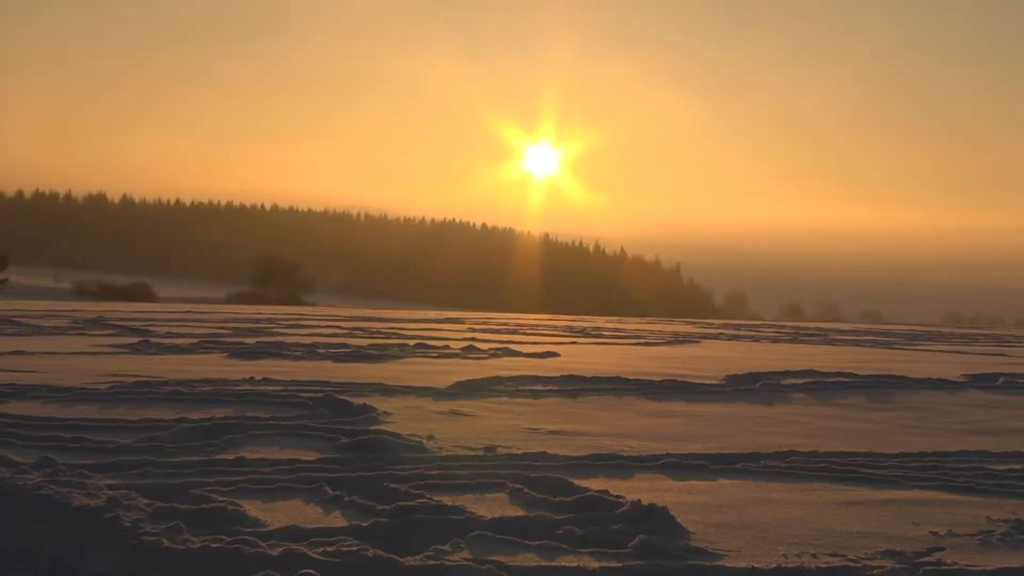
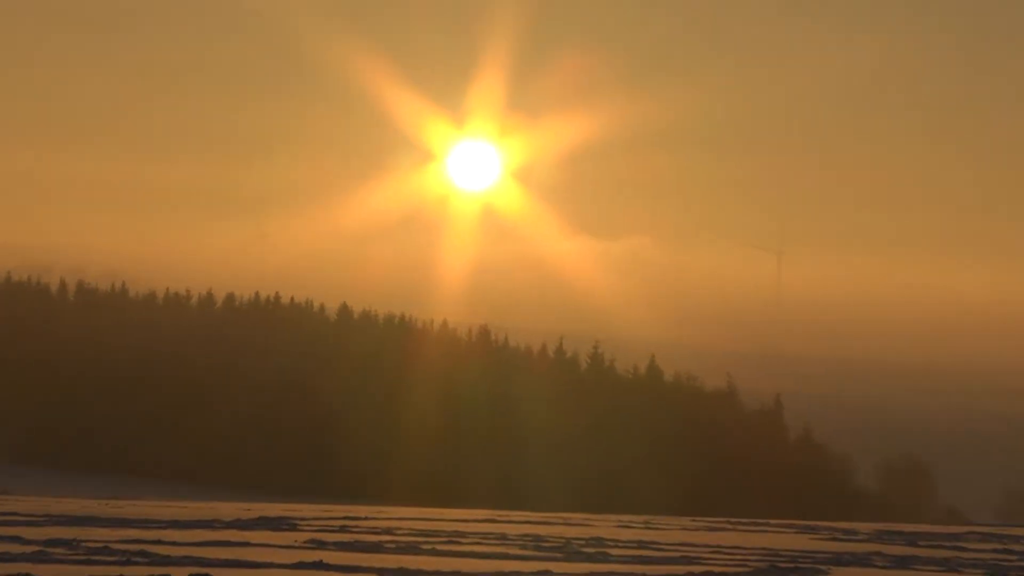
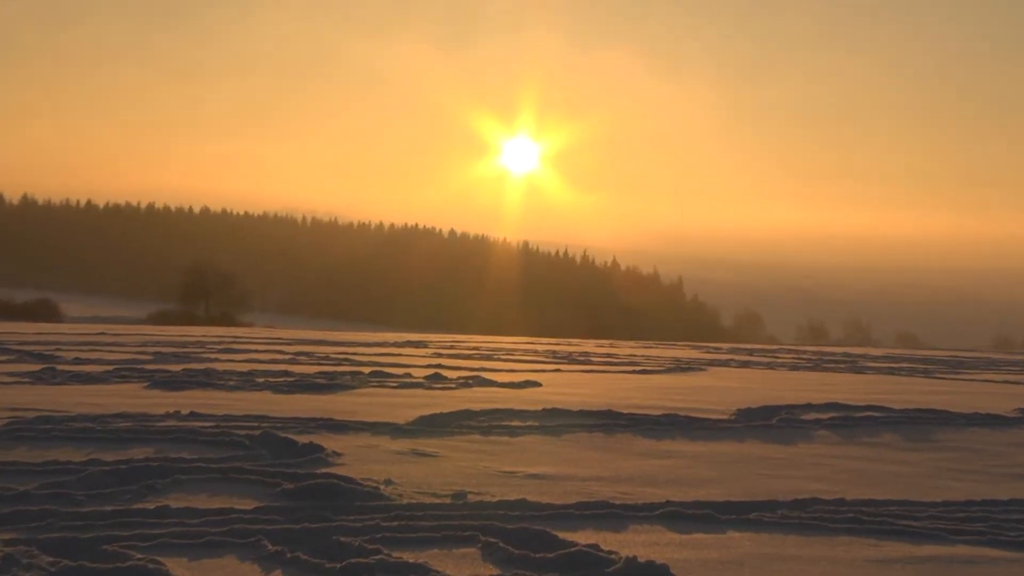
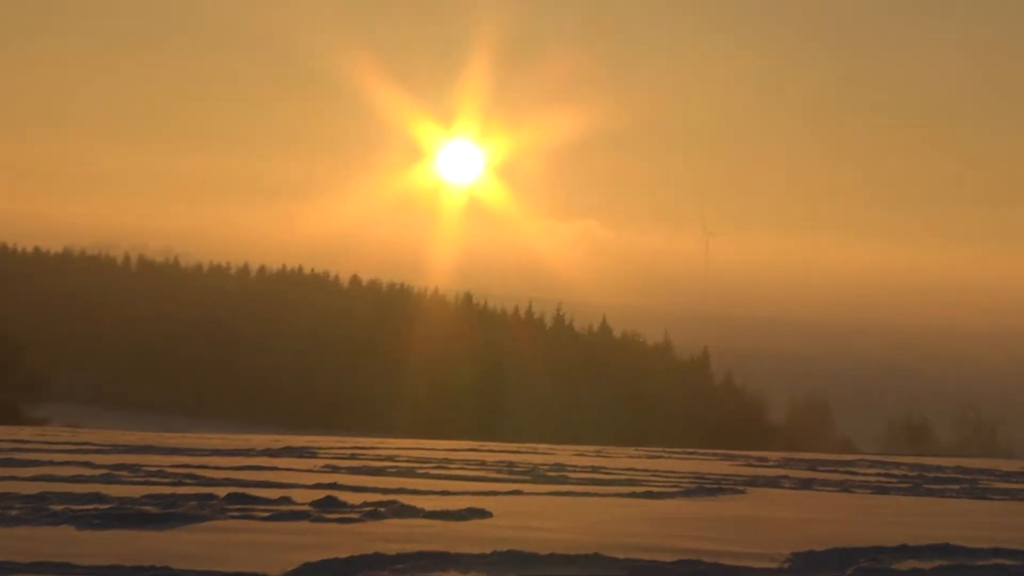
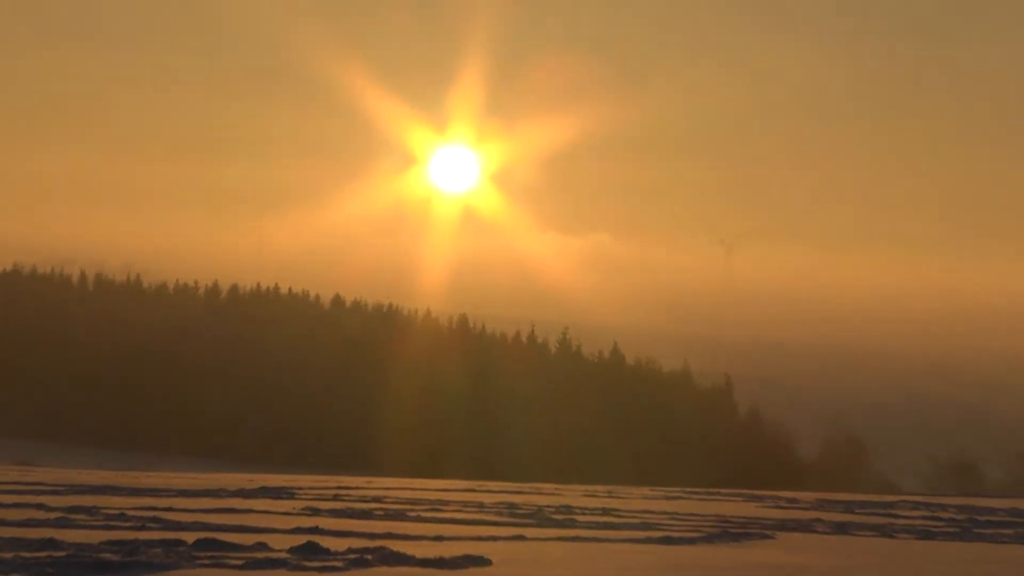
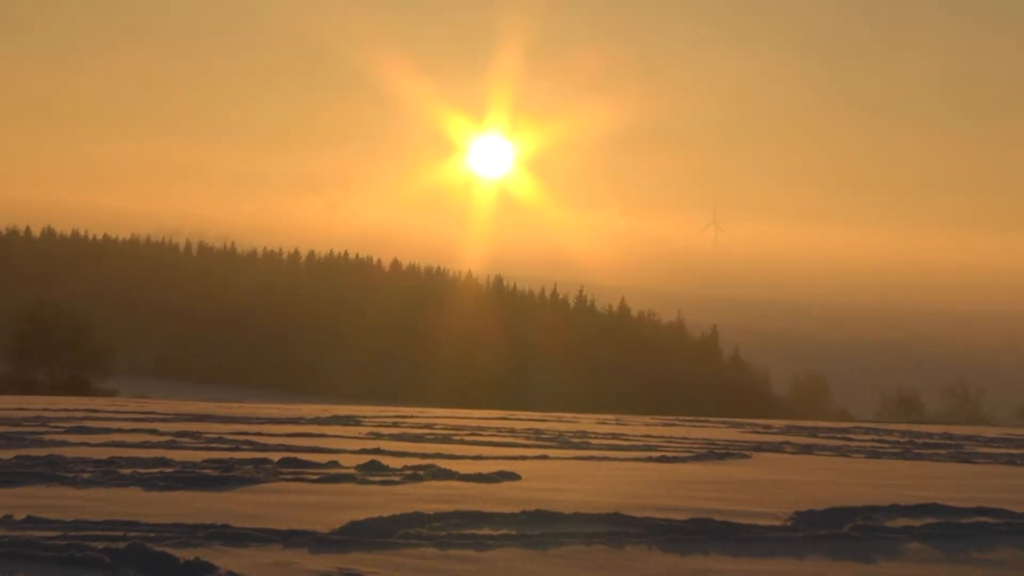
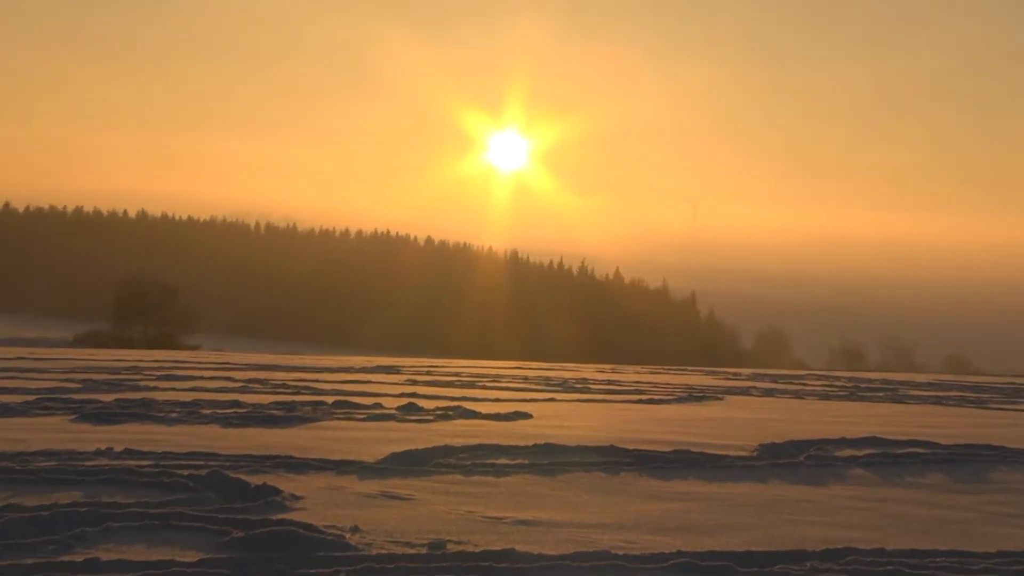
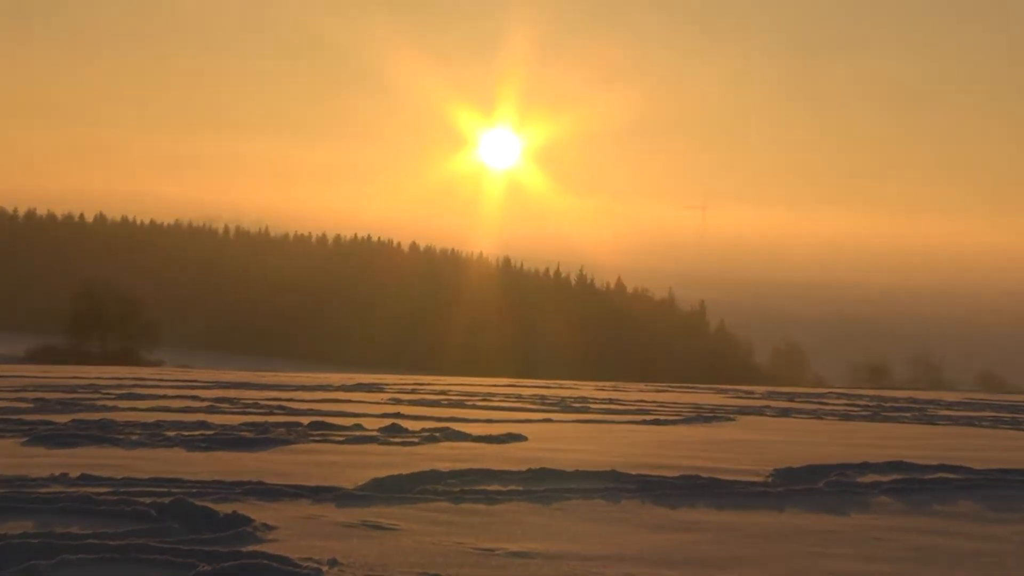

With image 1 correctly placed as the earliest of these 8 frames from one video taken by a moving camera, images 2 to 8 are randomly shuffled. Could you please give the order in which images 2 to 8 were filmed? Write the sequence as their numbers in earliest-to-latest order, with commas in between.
3, 7, 8, 6, 4, 5, 2
